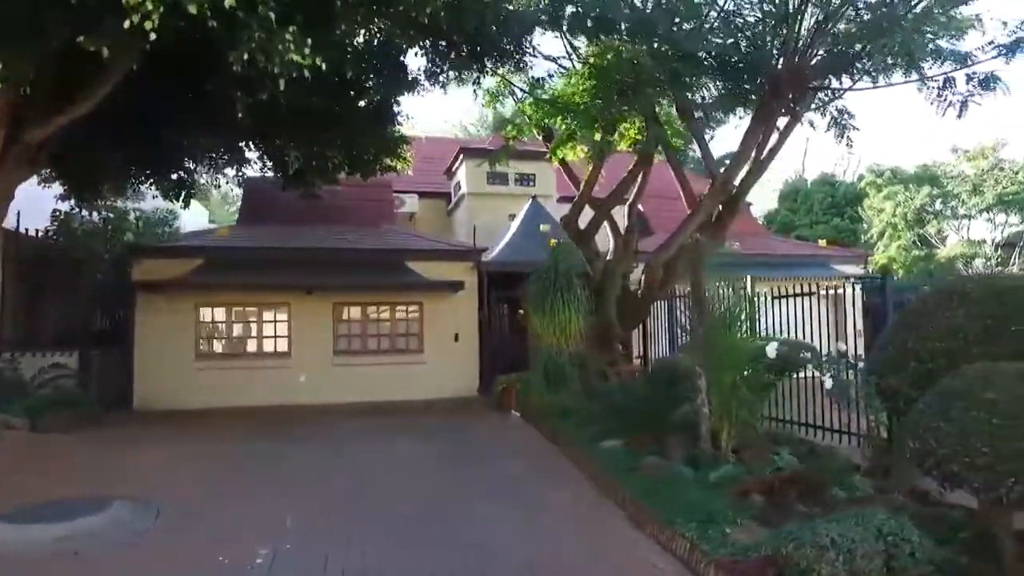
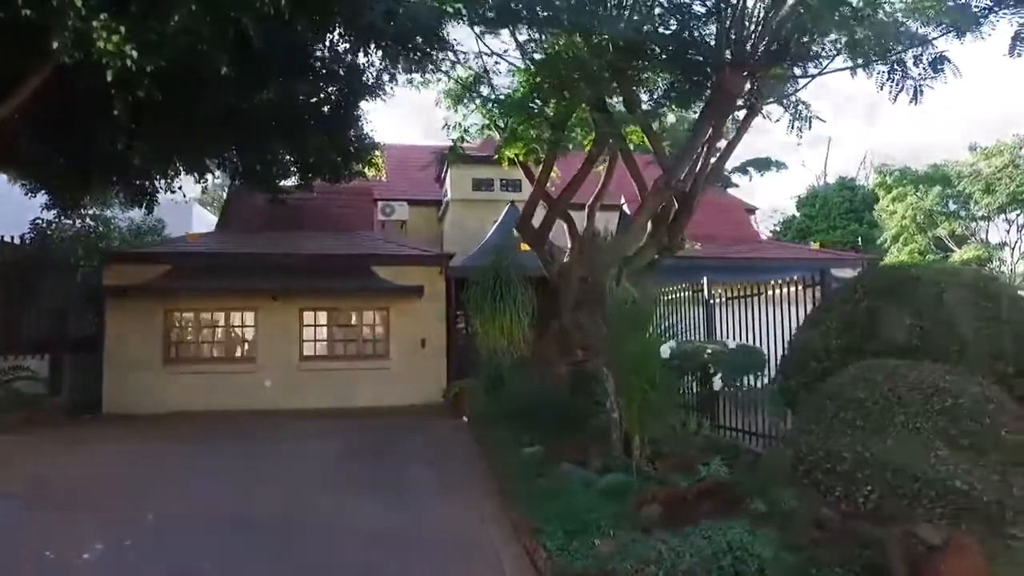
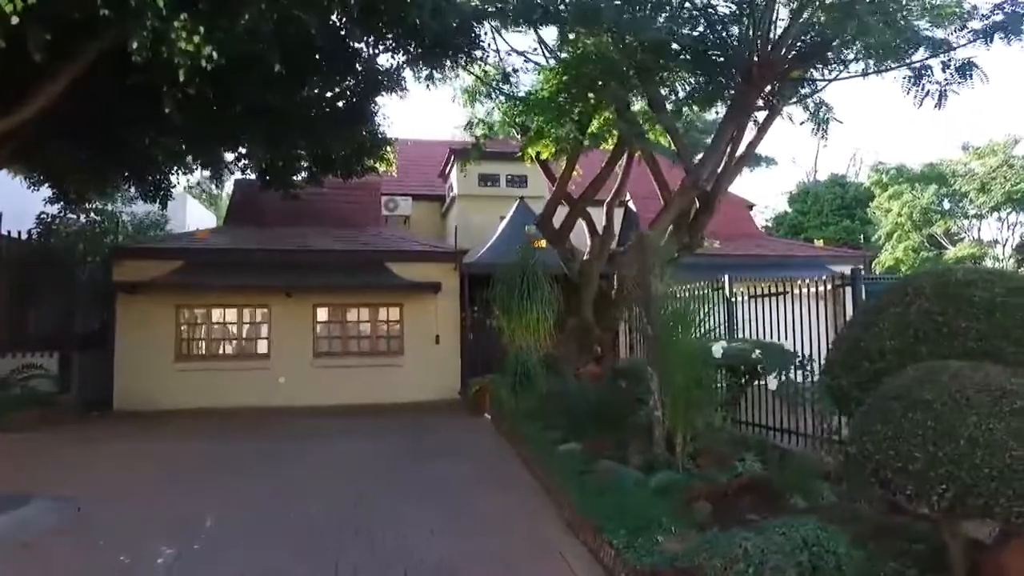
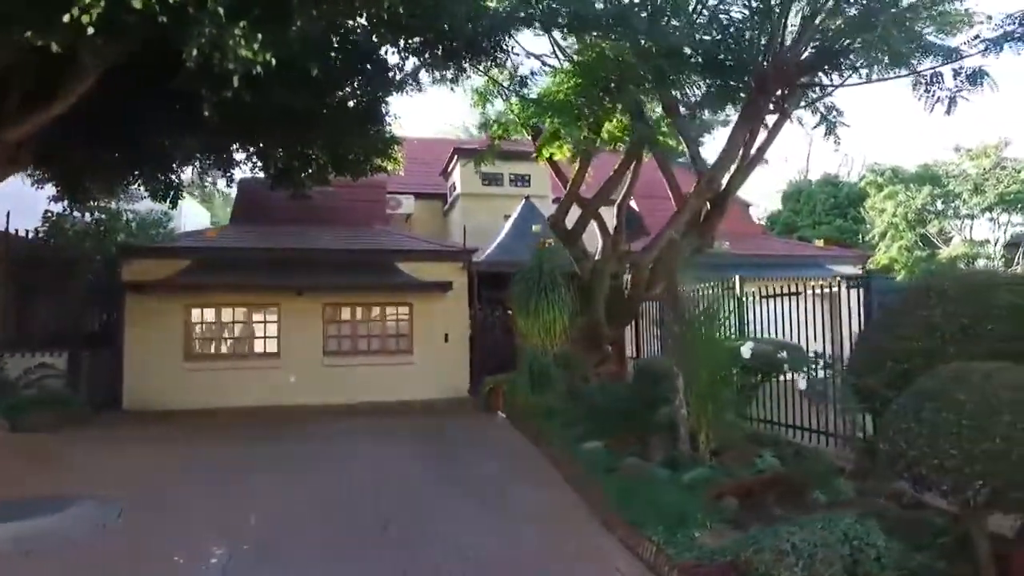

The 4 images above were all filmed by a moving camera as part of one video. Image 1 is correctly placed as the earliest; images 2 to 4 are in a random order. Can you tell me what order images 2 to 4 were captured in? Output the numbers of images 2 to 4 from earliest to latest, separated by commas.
4, 3, 2
